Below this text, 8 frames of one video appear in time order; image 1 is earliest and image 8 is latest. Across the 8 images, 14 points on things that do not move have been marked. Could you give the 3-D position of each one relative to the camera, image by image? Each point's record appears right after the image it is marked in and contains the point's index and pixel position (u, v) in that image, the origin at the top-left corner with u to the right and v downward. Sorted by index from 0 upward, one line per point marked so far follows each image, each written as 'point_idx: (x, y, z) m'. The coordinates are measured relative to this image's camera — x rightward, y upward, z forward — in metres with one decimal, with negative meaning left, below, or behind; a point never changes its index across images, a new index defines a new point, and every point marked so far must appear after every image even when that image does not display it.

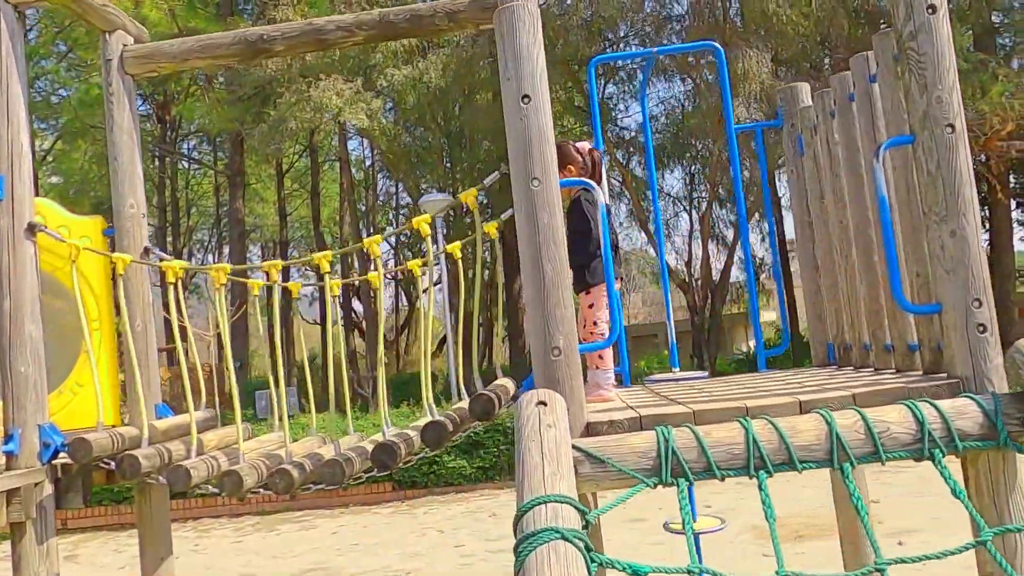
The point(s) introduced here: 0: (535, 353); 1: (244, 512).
0: (+0.1, -0.2, +2.9) m
1: (-4.0, -3.4, +11.5) m
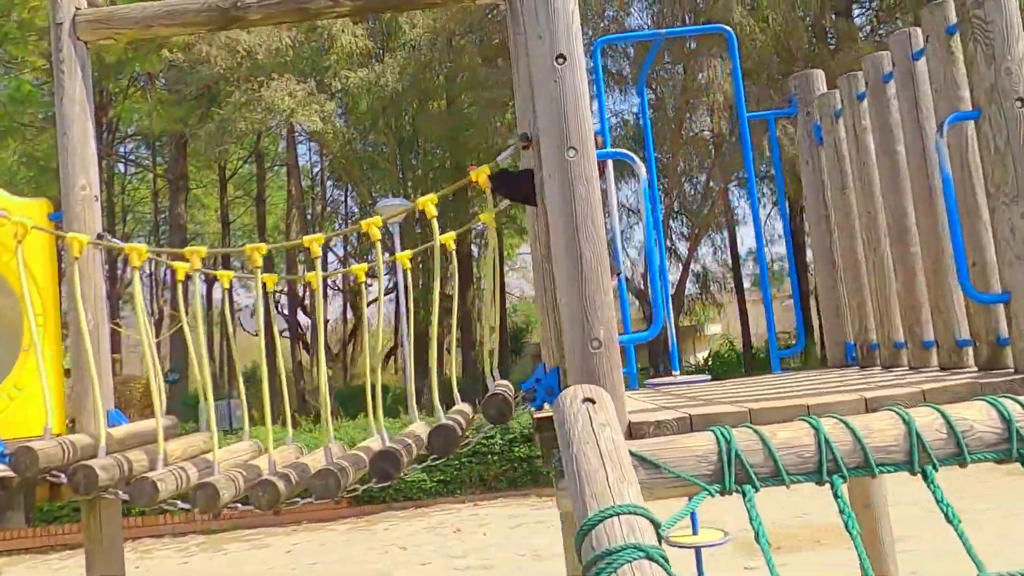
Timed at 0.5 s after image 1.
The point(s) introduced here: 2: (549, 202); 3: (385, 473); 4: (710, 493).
0: (+0.2, -0.2, +2.6) m
1: (-4.6, -3.4, +10.7) m
2: (+0.1, +0.3, +2.6) m
3: (-0.5, -0.7, +3.0) m
4: (+0.6, -0.6, +2.3) m
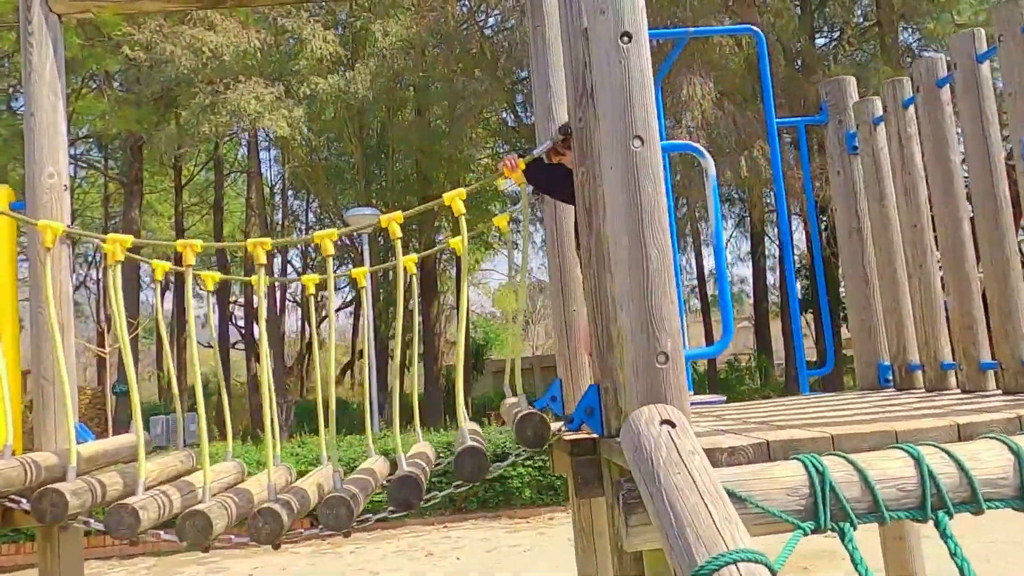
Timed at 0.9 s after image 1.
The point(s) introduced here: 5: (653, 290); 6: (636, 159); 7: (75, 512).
0: (+0.4, -0.2, +2.3) m
1: (-4.9, -3.5, +10.1) m
2: (+0.3, +0.3, +2.3) m
3: (-0.4, -0.7, +2.6) m
4: (+0.8, -0.6, +2.0) m
5: (+0.4, 0.0, +2.3) m
6: (+0.4, +0.4, +2.3) m
7: (-1.5, -0.8, +2.6) m
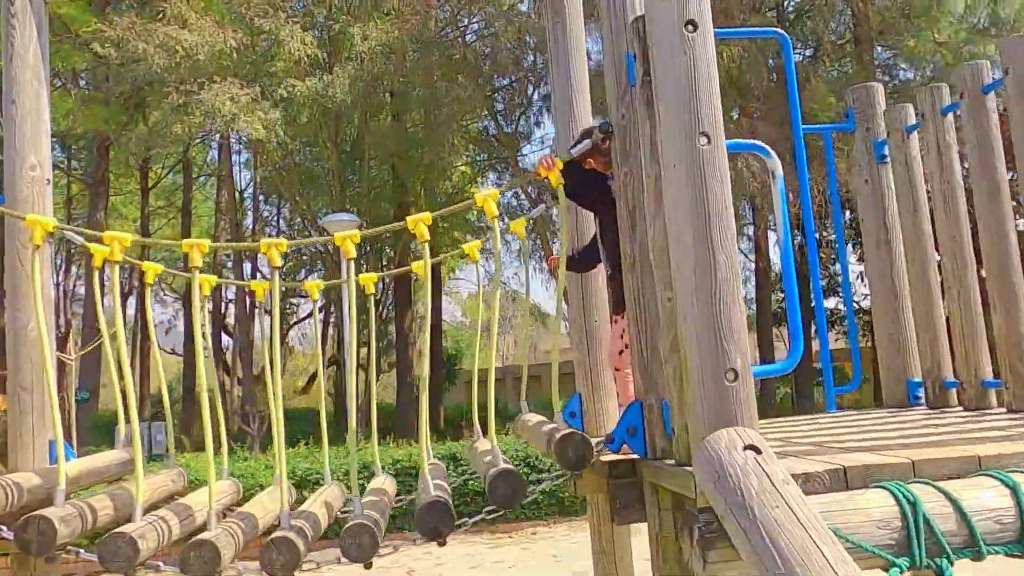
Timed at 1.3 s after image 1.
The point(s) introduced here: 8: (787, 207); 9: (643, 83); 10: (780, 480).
0: (+0.5, -0.2, +2.1) m
1: (-5.2, -3.6, +9.6) m
2: (+0.5, +0.3, +2.1) m
3: (-0.2, -0.8, +2.4) m
4: (+0.9, -0.7, +1.8) m
5: (+0.6, 0.0, +2.1) m
6: (+0.5, +0.4, +2.1) m
7: (-1.4, -0.8, +2.3) m
8: (+0.8, +0.2, +2.3) m
9: (+0.4, +0.7, +2.4) m
10: (+0.6, -0.4, +1.7) m
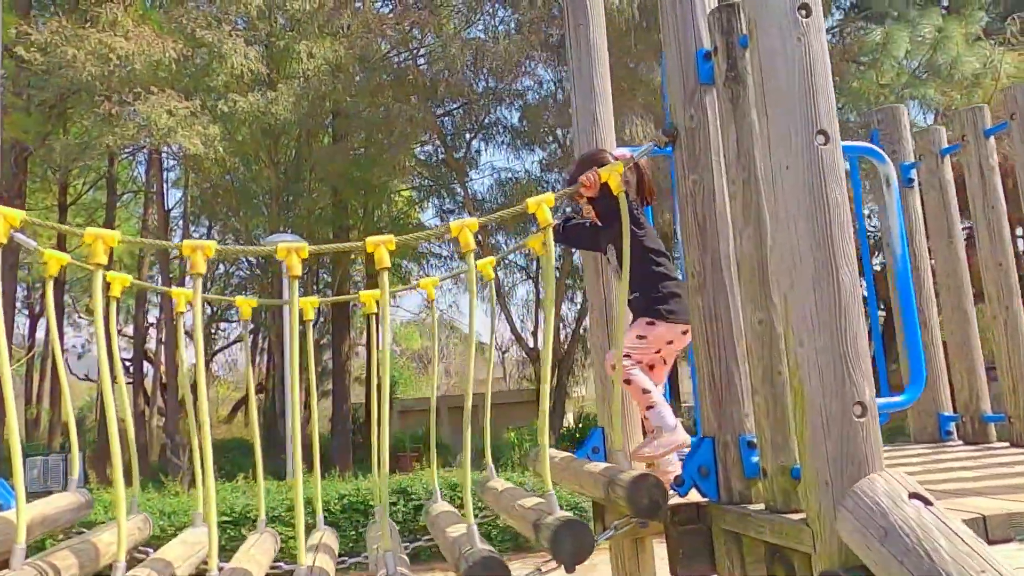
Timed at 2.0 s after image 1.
0: (+0.7, -0.3, +1.8) m
1: (-5.7, -3.8, +8.6) m
2: (+0.7, +0.2, +1.8) m
3: (-0.1, -0.8, +2.0) m
4: (+1.1, -0.7, +1.5) m
5: (+0.8, -0.1, +1.8) m
6: (+0.7, +0.3, +1.8) m
7: (-1.2, -0.8, +1.9) m
8: (+1.0, +0.2, +2.0) m
9: (+0.6, +0.6, +2.2) m
10: (+0.8, -0.5, +1.4) m
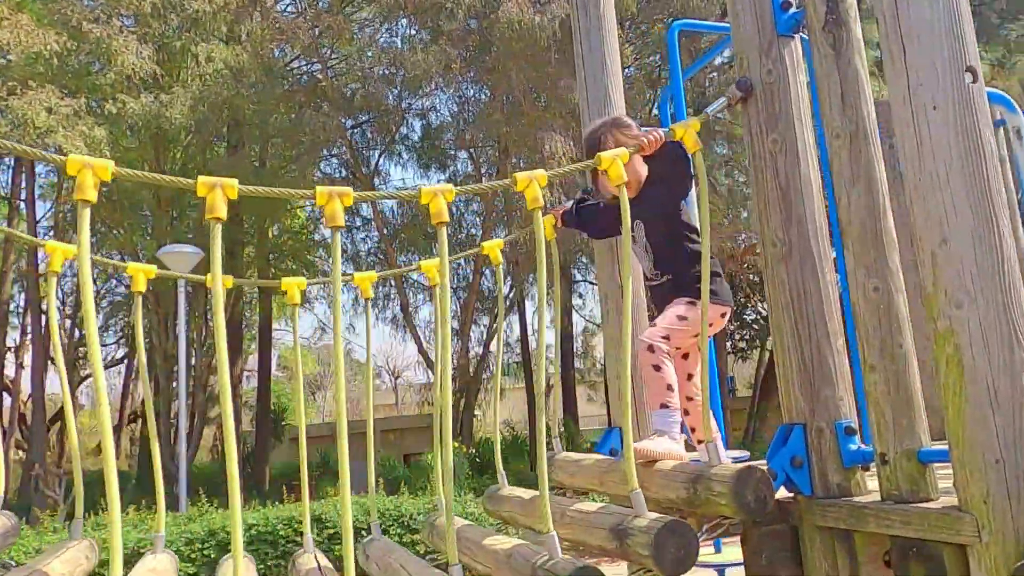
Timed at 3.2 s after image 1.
0: (+1.0, -0.2, +1.6) m
1: (-6.4, -3.8, +7.3) m
2: (+0.9, +0.3, +1.6) m
3: (+0.1, -0.7, +1.7) m
4: (+1.4, -0.6, +1.3) m
5: (+1.0, 0.0, +1.6) m
6: (+1.0, +0.4, +1.6) m
7: (-0.9, -0.7, +1.3) m
8: (+1.2, +0.3, +1.8) m
9: (+0.8, +0.7, +2.0) m
10: (+1.1, -0.3, +1.2) m
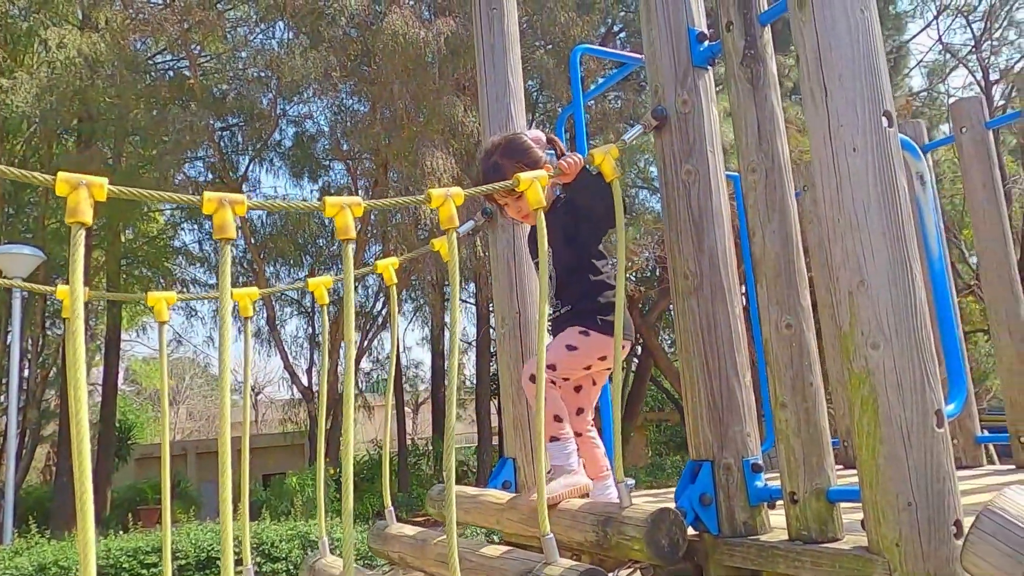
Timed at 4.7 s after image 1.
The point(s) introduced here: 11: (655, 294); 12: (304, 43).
0: (+0.8, -0.3, +1.6) m
1: (-7.5, -3.8, +5.9) m
2: (+0.7, +0.2, +1.6) m
3: (0.0, -0.8, +1.5) m
4: (+1.3, -0.7, +1.4) m
5: (+0.9, -0.1, +1.6) m
6: (+0.8, +0.3, +1.7) m
7: (-1.1, -0.7, +1.0) m
8: (+1.0, +0.2, +1.9) m
9: (+0.6, +0.6, +2.0) m
10: (+1.0, -0.4, +1.2) m
11: (+2.0, -0.1, +10.5) m
12: (-2.2, +2.6, +8.2) m
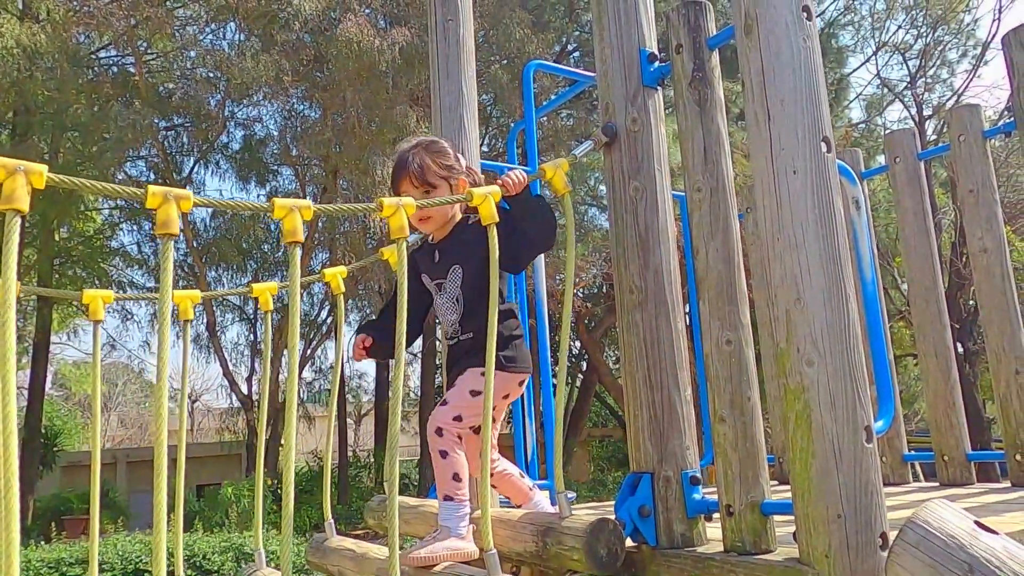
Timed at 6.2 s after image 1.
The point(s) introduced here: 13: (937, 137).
0: (+0.7, -0.3, +1.6) m
1: (-8.0, -3.6, +5.3) m
2: (+0.6, +0.2, +1.7) m
3: (-0.2, -0.8, +1.5) m
4: (+1.1, -0.7, +1.5) m
5: (+0.7, -0.1, +1.7) m
6: (+0.7, +0.3, +1.7) m
7: (-1.2, -0.7, +0.9) m
8: (+0.9, +0.1, +2.0) m
9: (+0.5, +0.5, +2.0) m
10: (+0.9, -0.5, +1.3) m
11: (+1.2, -0.3, +10.6) m
12: (-2.7, +2.6, +8.1) m
13: (+5.4, +1.9, +9.7) m
